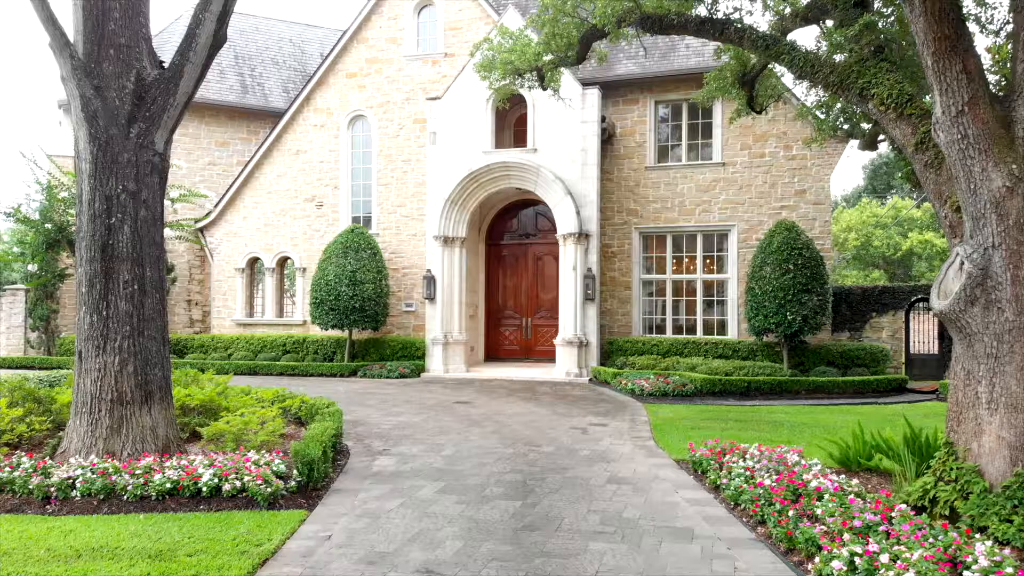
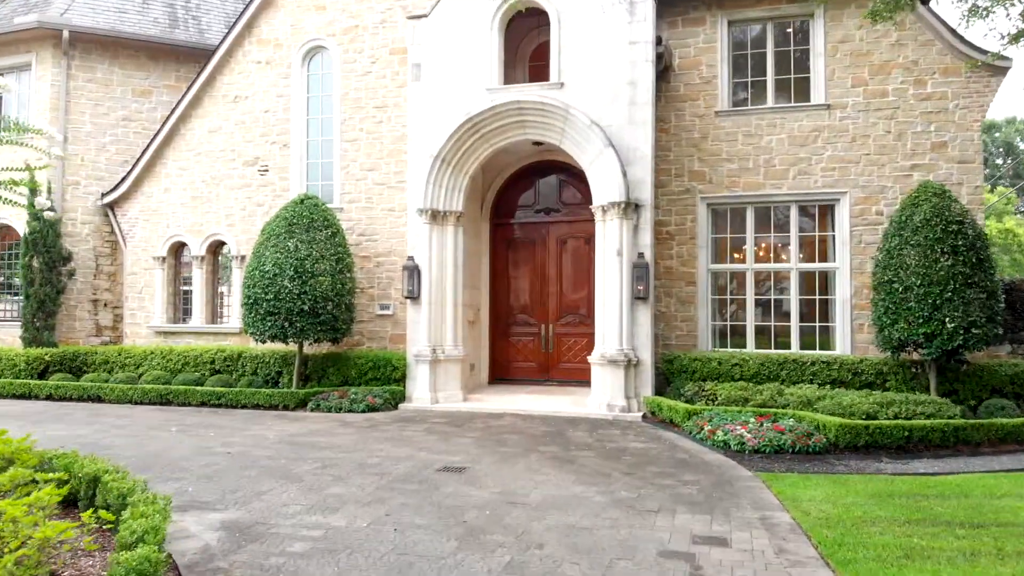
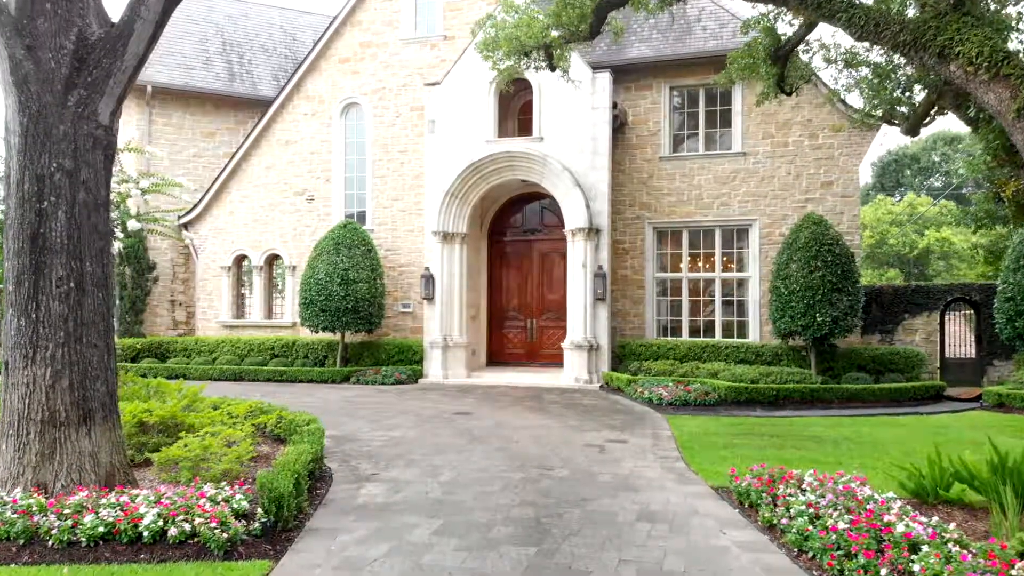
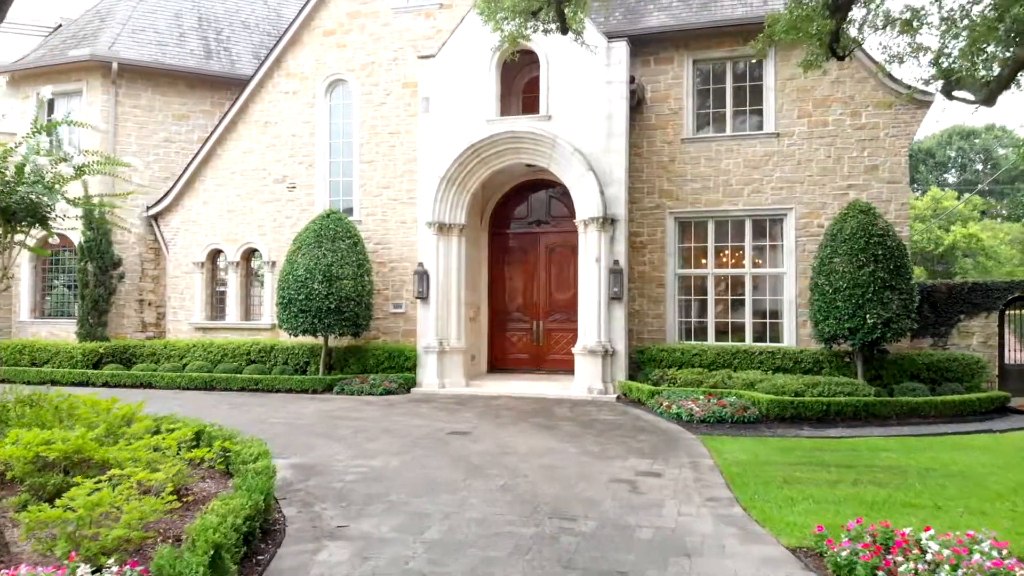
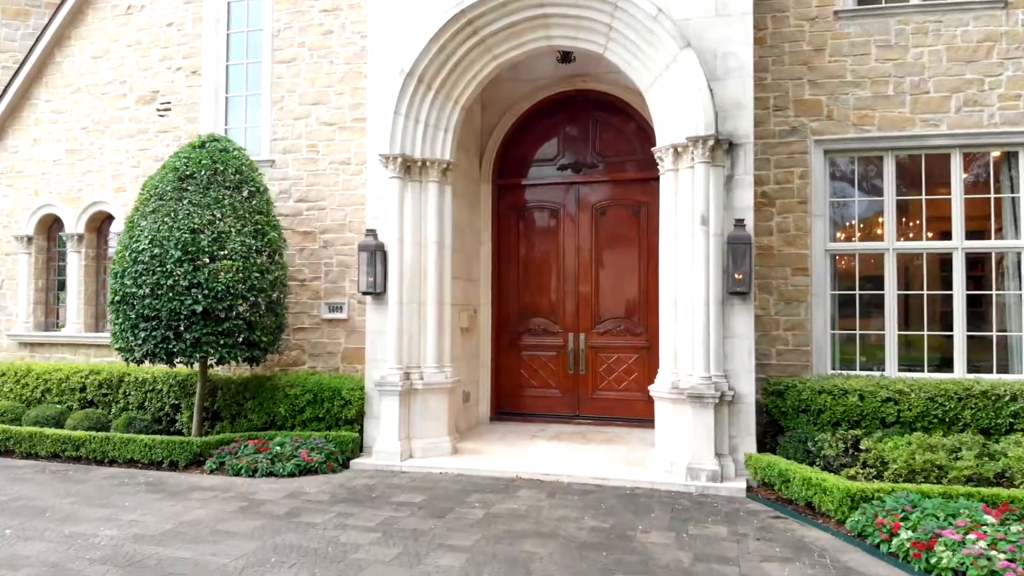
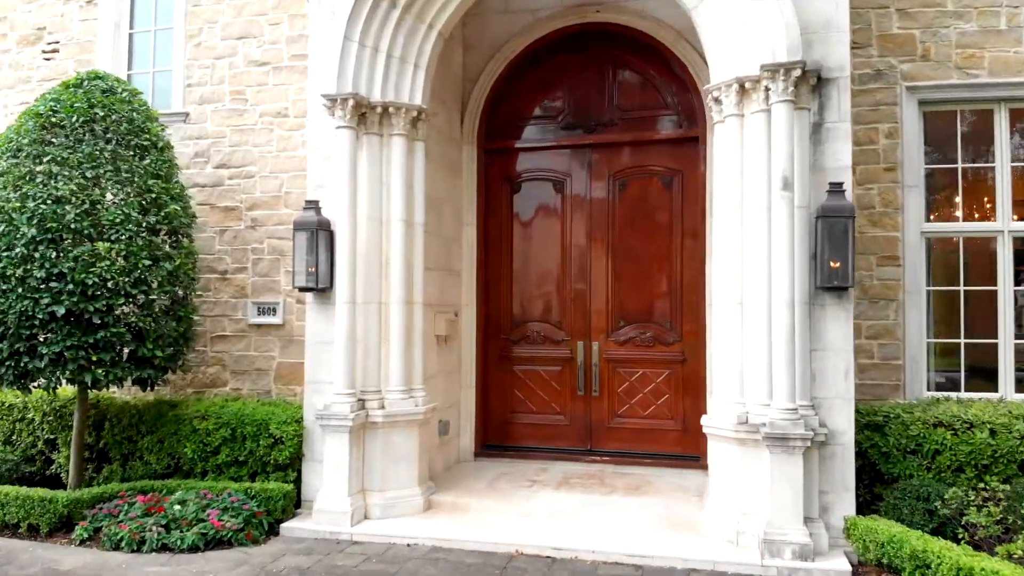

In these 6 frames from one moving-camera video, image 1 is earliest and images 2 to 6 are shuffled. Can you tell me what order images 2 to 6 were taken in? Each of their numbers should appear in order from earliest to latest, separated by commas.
3, 4, 2, 5, 6
